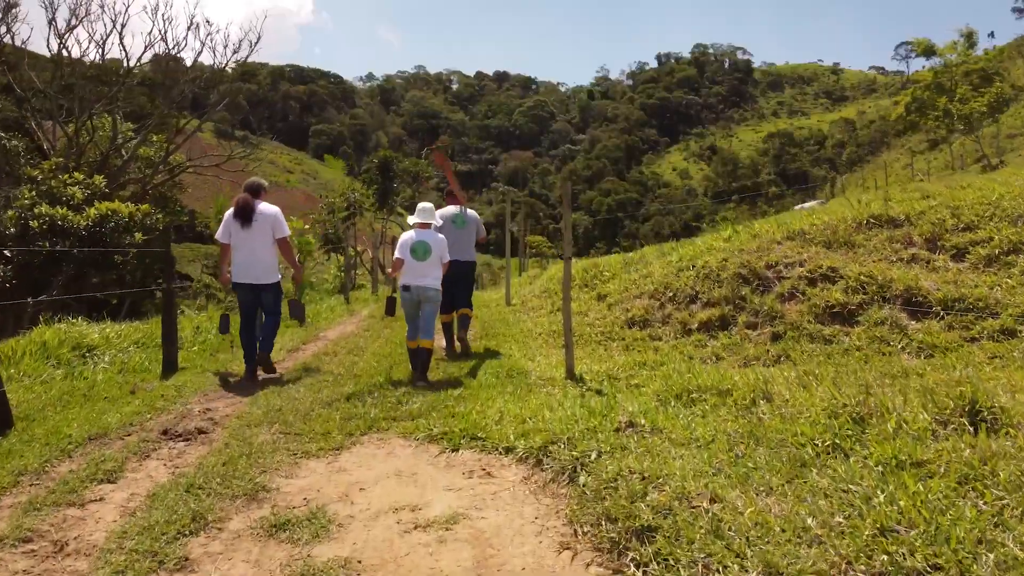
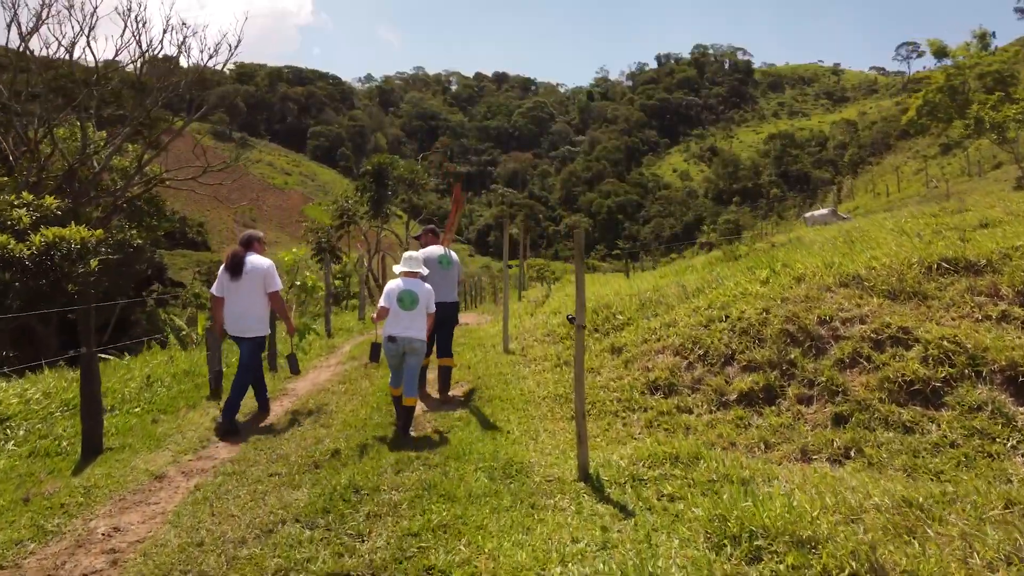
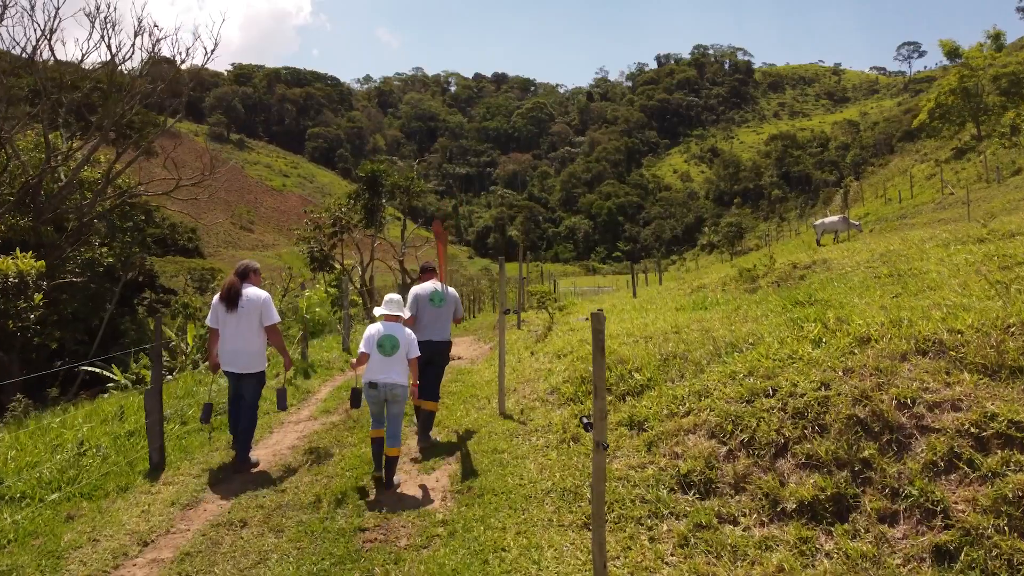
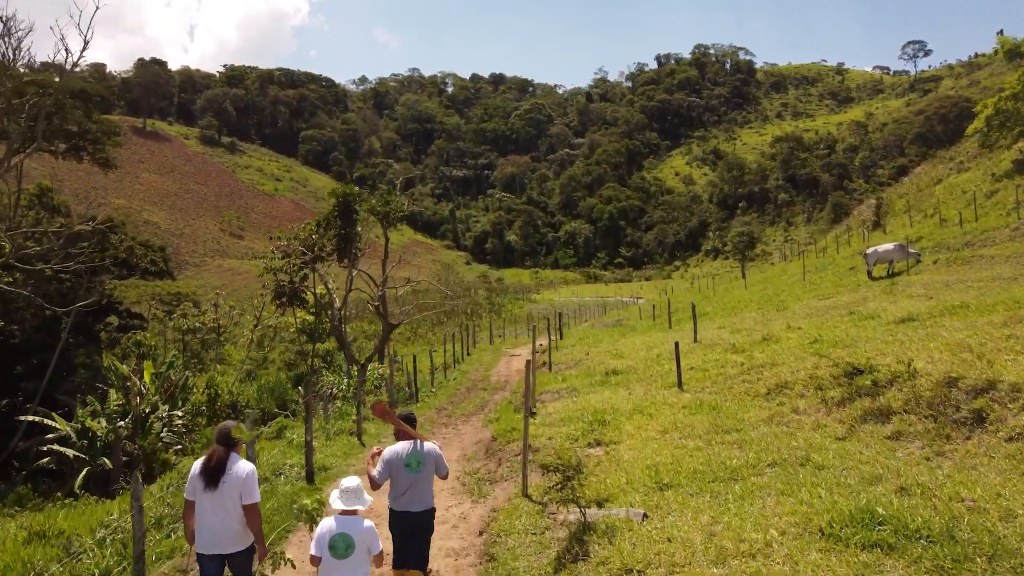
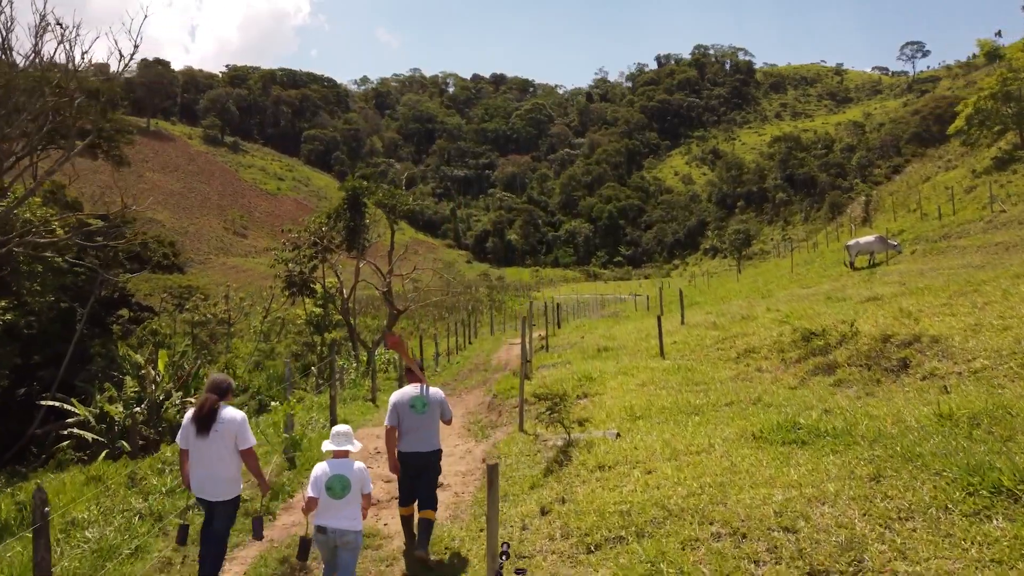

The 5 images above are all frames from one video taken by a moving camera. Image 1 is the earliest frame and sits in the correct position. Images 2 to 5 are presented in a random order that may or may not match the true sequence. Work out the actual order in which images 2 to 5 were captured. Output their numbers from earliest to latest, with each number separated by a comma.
2, 3, 5, 4
